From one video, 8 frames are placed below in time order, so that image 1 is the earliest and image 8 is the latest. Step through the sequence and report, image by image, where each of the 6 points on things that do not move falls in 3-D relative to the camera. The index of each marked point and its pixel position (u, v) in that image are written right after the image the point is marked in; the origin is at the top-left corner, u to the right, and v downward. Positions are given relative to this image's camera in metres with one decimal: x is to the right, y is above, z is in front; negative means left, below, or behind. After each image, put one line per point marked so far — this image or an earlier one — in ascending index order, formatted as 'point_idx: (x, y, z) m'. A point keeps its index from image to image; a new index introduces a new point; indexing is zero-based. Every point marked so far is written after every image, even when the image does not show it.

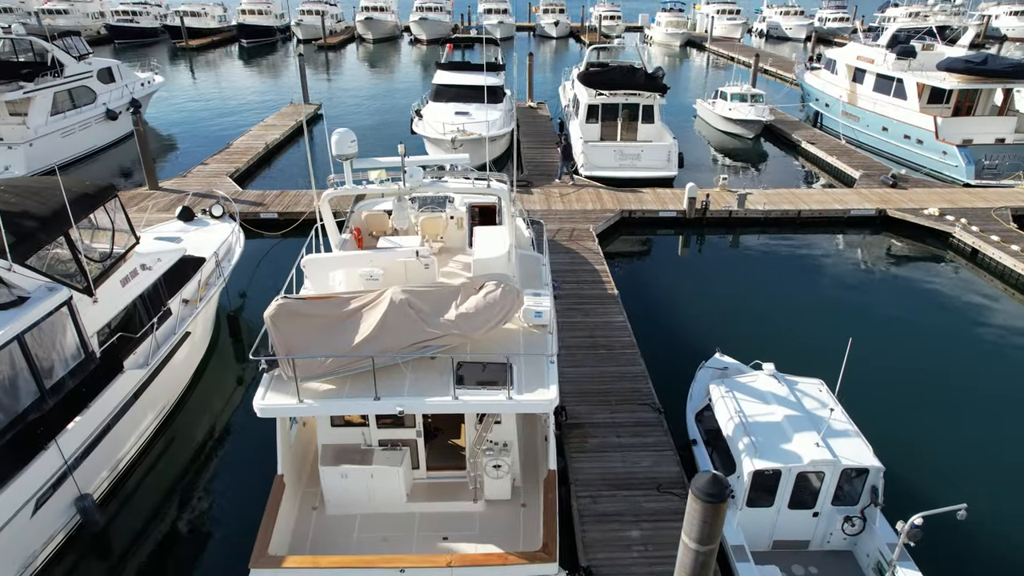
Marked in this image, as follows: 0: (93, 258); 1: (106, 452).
0: (-5.1, +0.4, +7.6) m
1: (-4.5, -1.8, +7.1) m
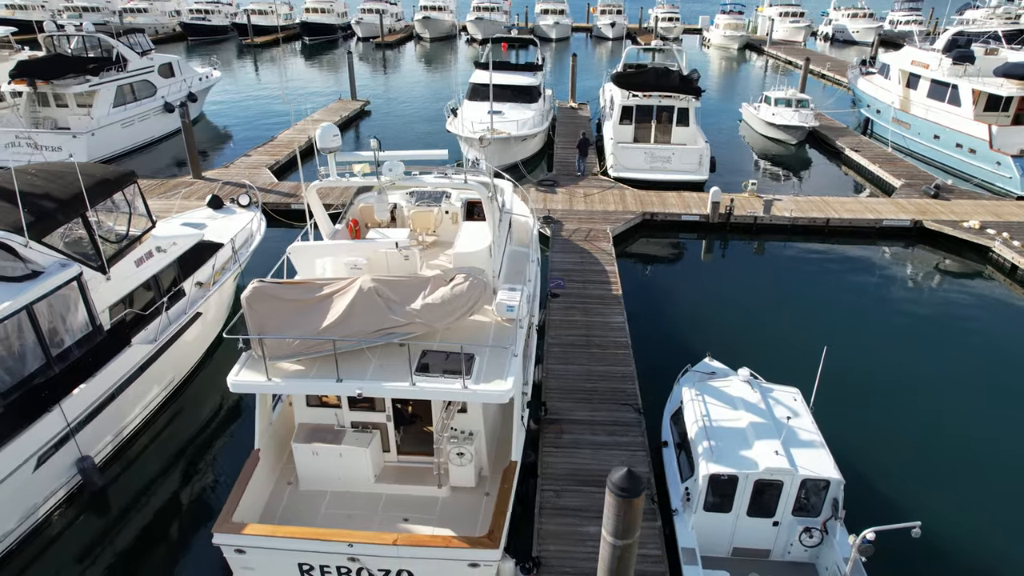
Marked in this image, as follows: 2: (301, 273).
0: (-5.3, +0.6, +8.2) m
1: (-4.8, -1.6, +7.6) m
2: (-2.5, +0.2, +7.3) m
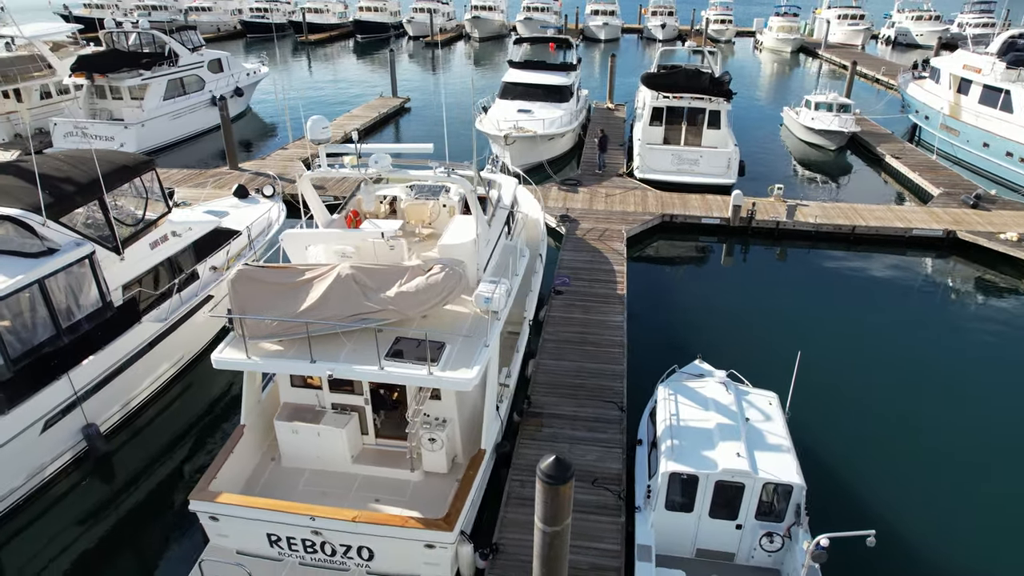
0: (-5.4, +0.9, +8.7) m
1: (-5.0, -1.3, +8.1) m
2: (-2.7, +0.3, +7.7) m
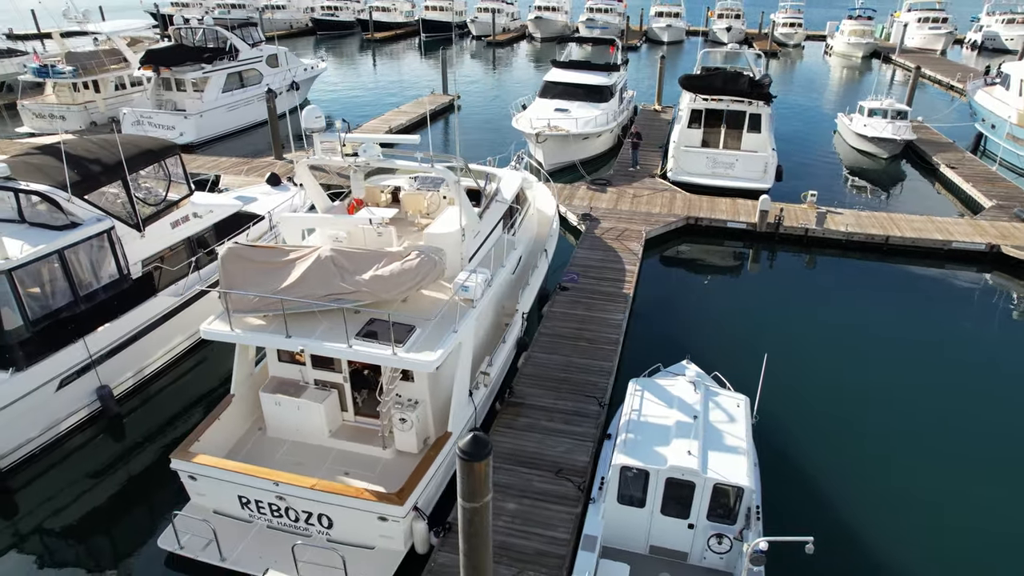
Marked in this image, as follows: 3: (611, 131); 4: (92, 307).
0: (-5.4, +1.3, +9.4) m
1: (-5.2, -1.0, +8.8) m
2: (-2.8, +0.6, +8.1) m
3: (+3.1, +4.9, +19.8) m
4: (-5.5, -0.2, +8.2) m
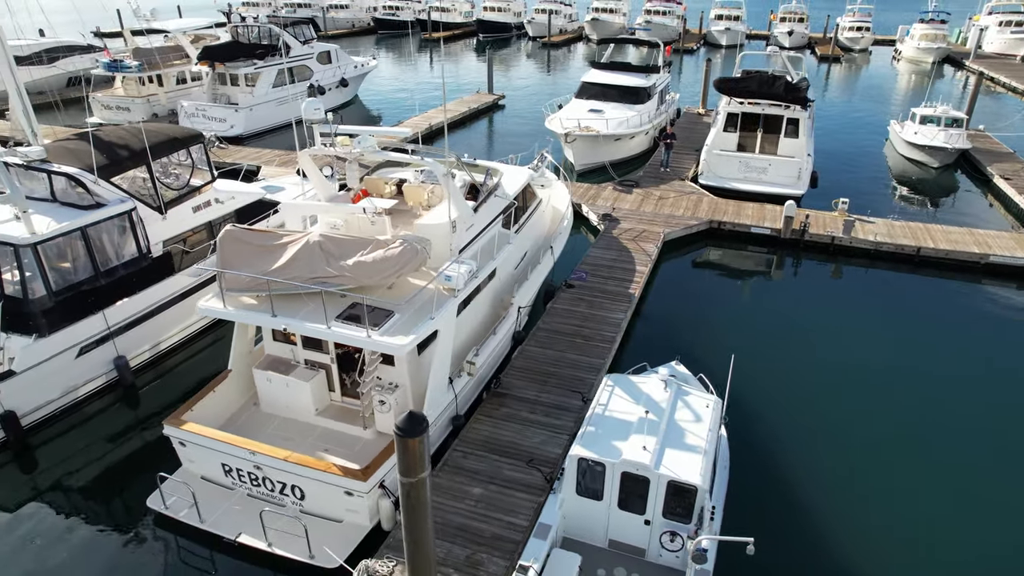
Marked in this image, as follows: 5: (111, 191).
0: (-5.4, +1.6, +10.0) m
1: (-5.4, -0.6, +9.3) m
2: (-2.9, +0.8, +8.5) m
3: (+4.1, +4.8, +19.7) m
4: (-5.6, +0.1, +8.8) m
5: (-5.7, +1.4, +8.9) m
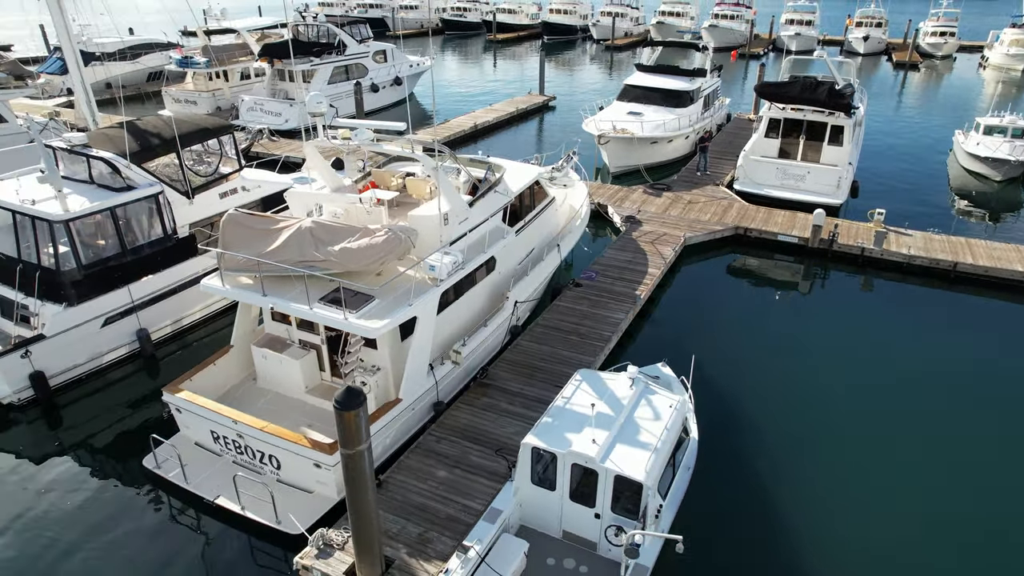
0: (-5.2, +1.9, +10.7) m
1: (-5.4, -0.3, +10.0) m
2: (-3.0, +1.0, +8.9) m
3: (+5.3, +4.7, +19.4) m
4: (-5.7, +0.4, +9.6) m
5: (-5.7, +1.7, +9.7) m
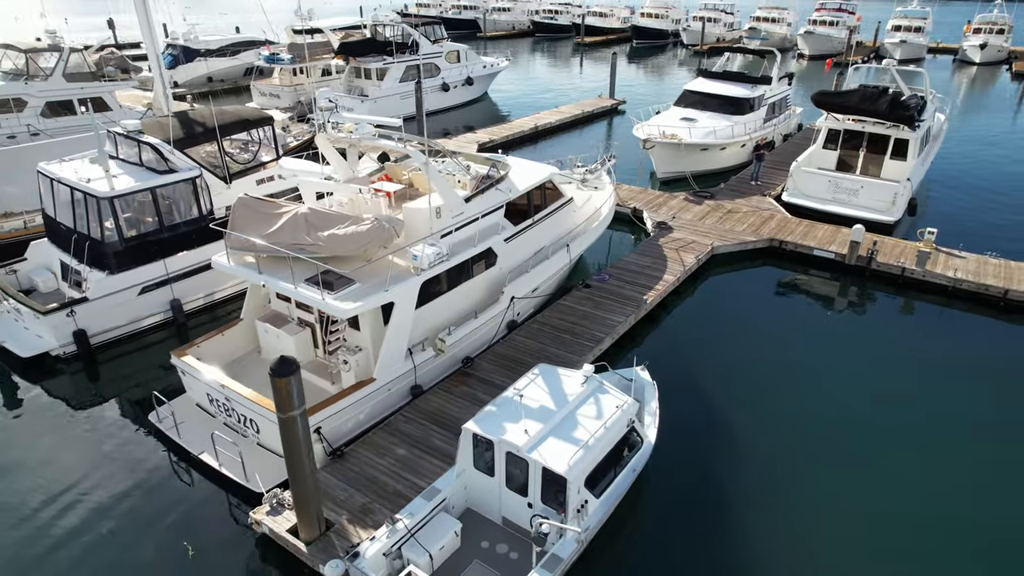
0: (-5.0, +2.3, +11.6) m
1: (-5.4, +0.1, +11.0) m
2: (-3.1, +1.3, +9.6) m
3: (+6.7, +4.3, +18.9) m
4: (-5.6, +0.9, +10.6) m
5: (-5.5, +2.2, +10.7) m
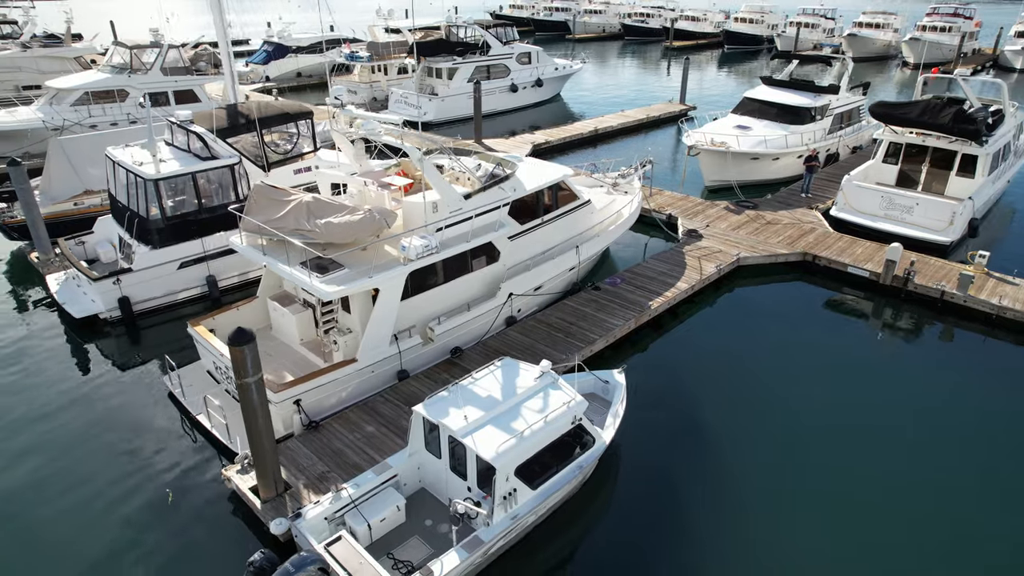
0: (-4.6, +2.7, +12.5) m
1: (-5.2, +0.5, +12.0) m
2: (-3.0, +1.6, +10.3) m
3: (+8.1, +3.8, +18.2) m
4: (-5.5, +1.3, +11.6) m
5: (-5.2, +2.6, +11.7) m
